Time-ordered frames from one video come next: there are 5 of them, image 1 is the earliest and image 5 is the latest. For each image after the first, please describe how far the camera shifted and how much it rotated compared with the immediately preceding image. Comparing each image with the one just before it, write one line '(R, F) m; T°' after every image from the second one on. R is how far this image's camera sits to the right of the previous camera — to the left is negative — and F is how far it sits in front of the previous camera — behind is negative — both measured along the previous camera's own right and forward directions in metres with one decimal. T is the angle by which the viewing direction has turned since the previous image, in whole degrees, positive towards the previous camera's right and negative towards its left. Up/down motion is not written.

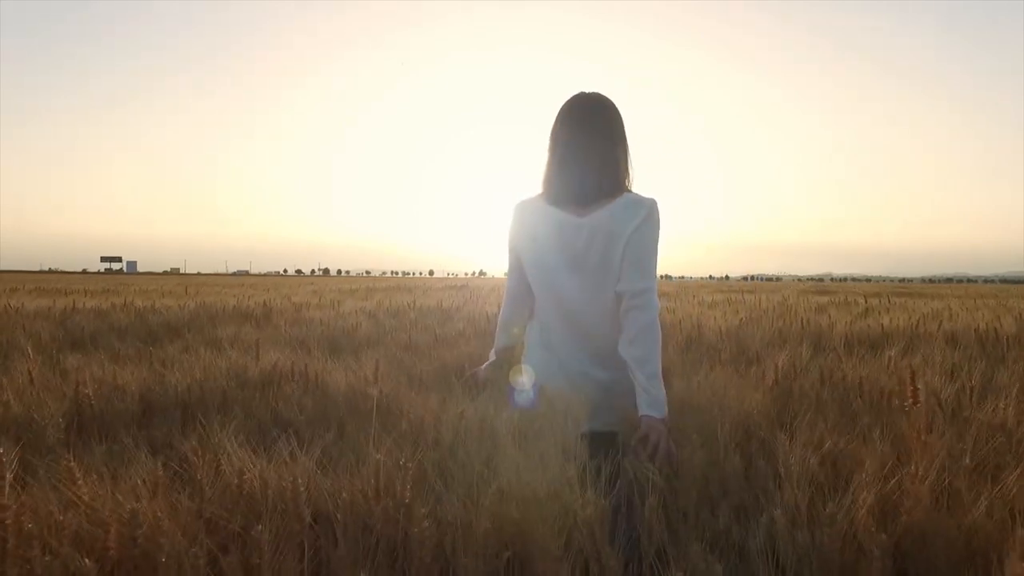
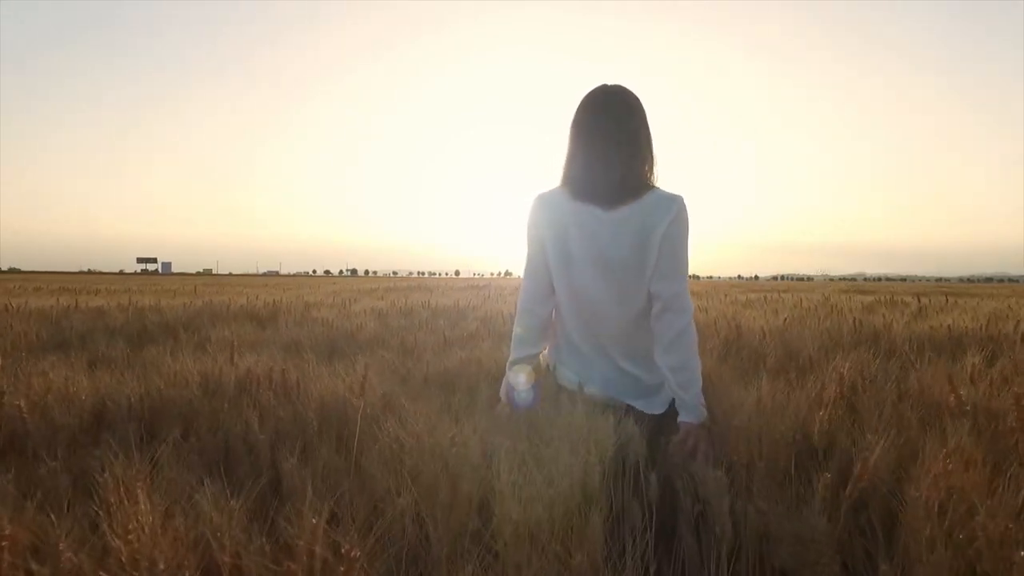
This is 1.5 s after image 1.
(+0.1, +0.5) m; -2°
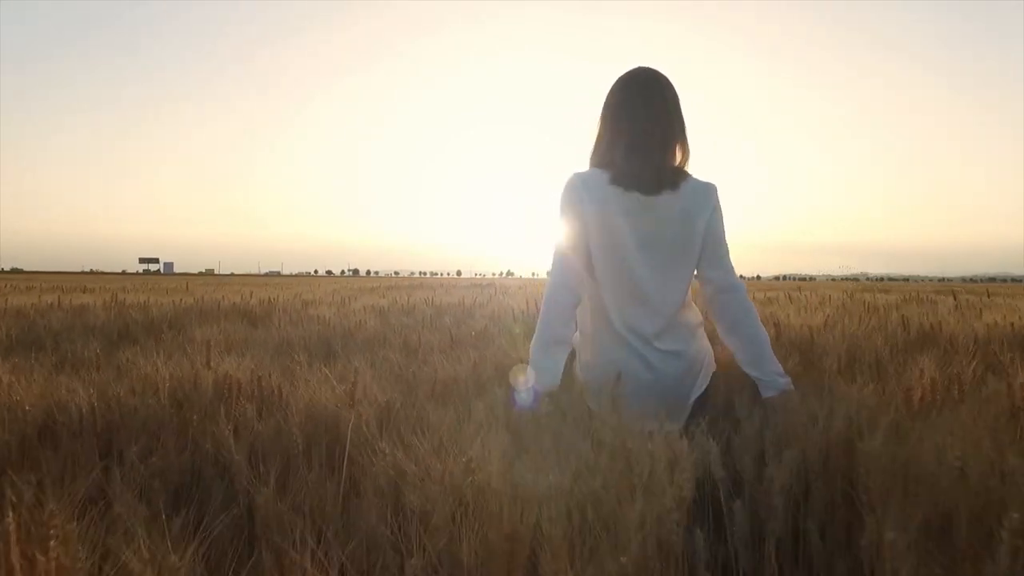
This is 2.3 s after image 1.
(-0.1, +0.4) m; 0°
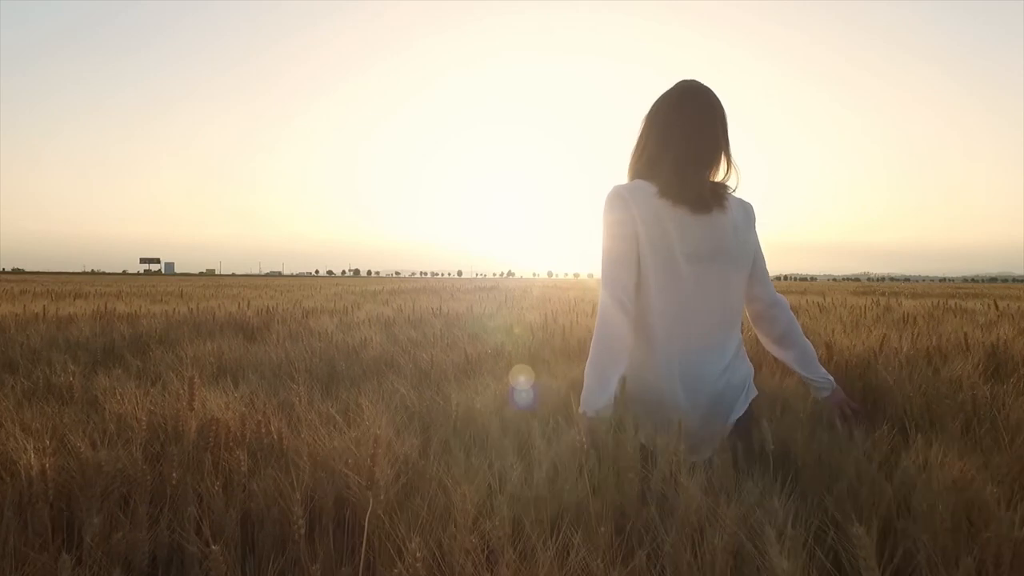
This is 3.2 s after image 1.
(-0.1, +0.4) m; 0°
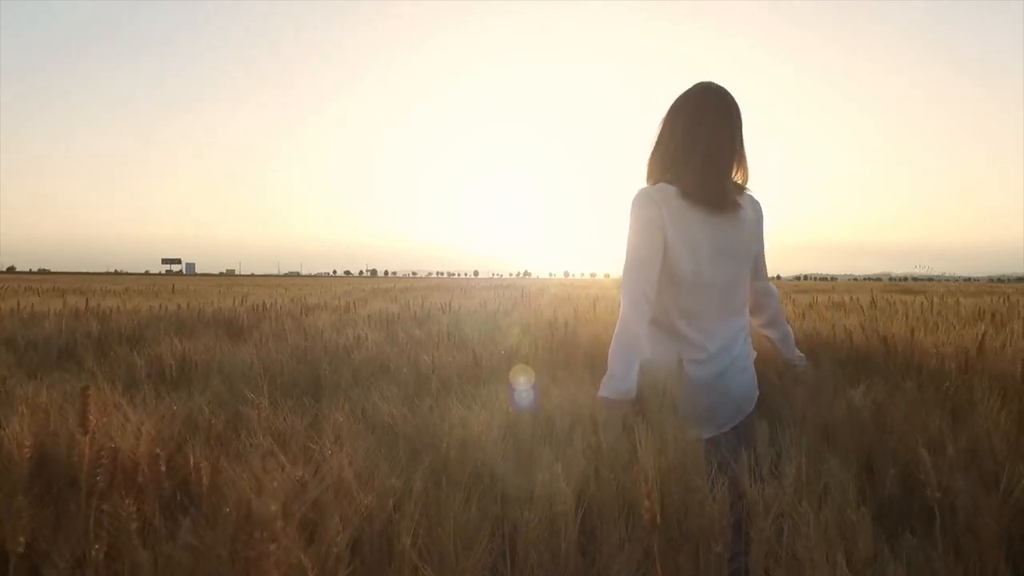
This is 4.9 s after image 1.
(0.0, +0.7) m; -1°
